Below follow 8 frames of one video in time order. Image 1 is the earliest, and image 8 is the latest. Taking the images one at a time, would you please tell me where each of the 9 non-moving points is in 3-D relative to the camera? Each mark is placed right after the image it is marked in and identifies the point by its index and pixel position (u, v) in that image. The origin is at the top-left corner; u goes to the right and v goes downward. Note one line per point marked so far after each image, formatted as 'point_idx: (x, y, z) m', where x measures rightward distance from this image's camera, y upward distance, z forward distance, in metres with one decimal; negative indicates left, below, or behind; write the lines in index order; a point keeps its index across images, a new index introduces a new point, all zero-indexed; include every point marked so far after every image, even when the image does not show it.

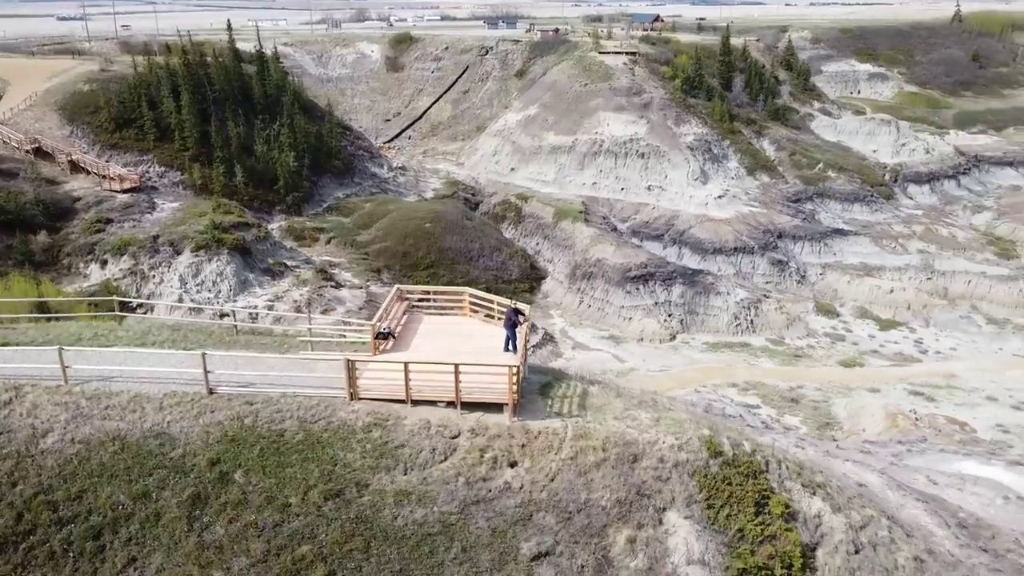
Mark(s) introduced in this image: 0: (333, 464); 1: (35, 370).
0: (-2.4, -2.4, +10.9) m
1: (-7.1, -1.3, +12.0) m
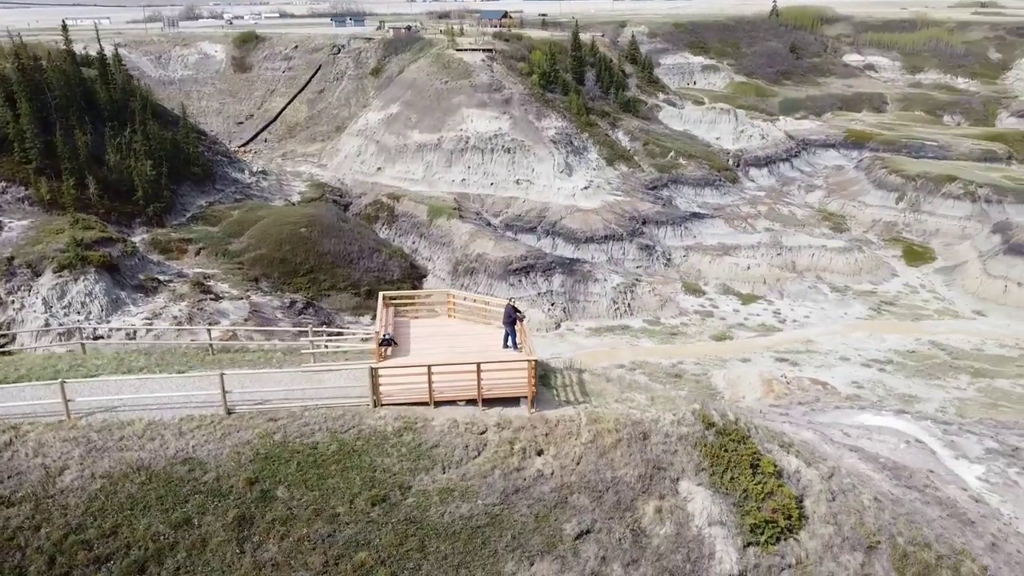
0: (-1.9, -2.5, +11.1) m
1: (-6.8, -1.7, +11.3) m
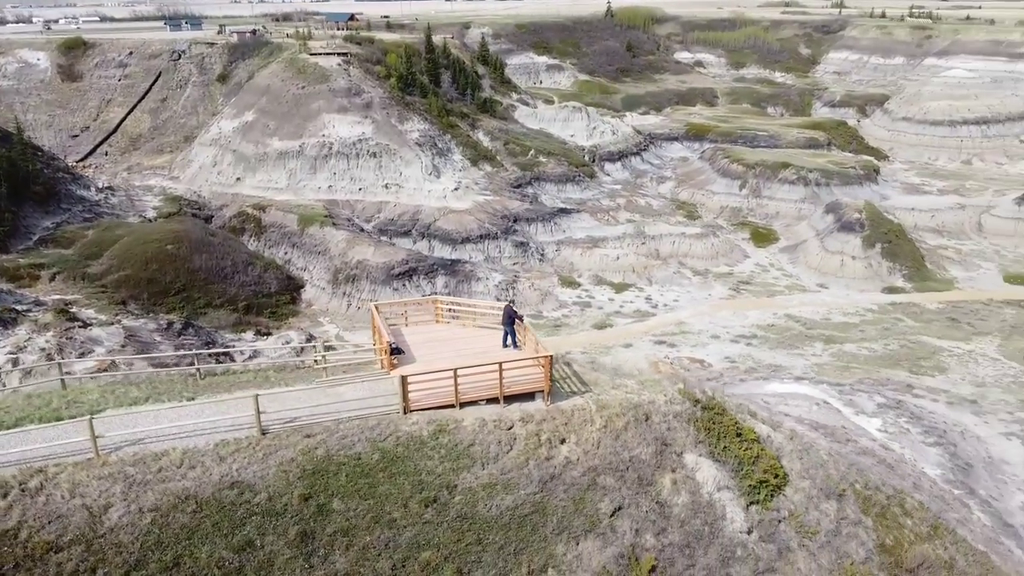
0: (-1.3, -2.7, +11.5) m
1: (-6.2, -2.2, +10.9) m
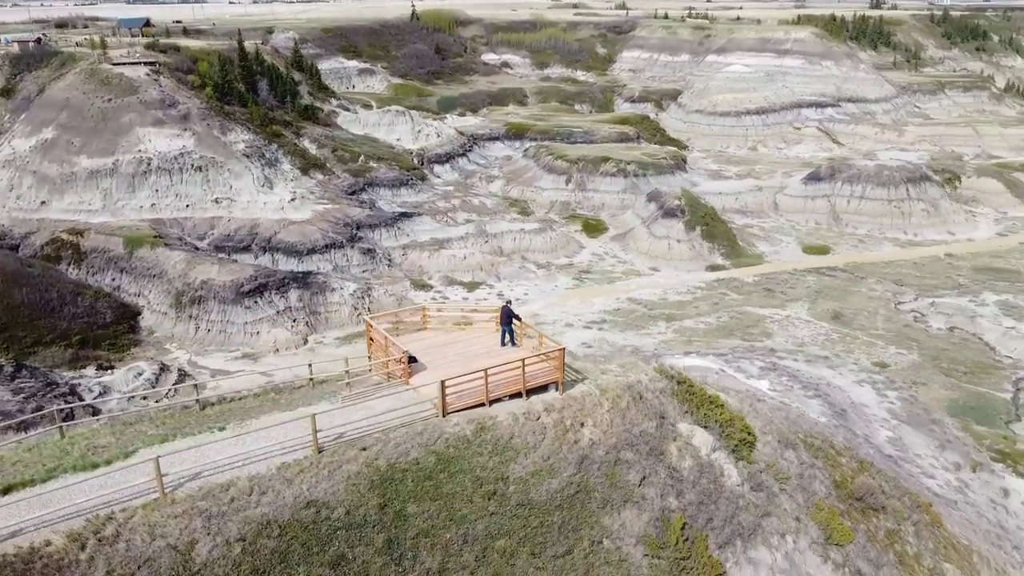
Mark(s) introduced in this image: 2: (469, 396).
0: (-0.5, -2.8, +12.2) m
1: (-5.2, -2.7, +10.4) m
2: (-0.7, -1.8, +13.3) m
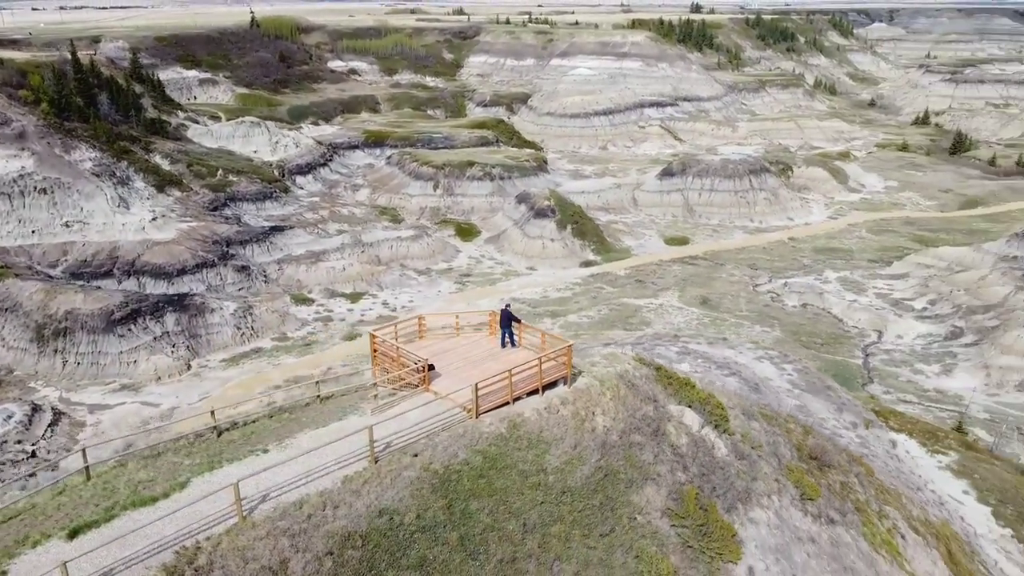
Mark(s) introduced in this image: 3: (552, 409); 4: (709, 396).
0: (+0.1, -2.8, +13.0) m
1: (-4.2, -3.1, +10.4) m
2: (-0.3, -1.9, +14.0) m
3: (+0.7, -2.2, +14.3) m
4: (+4.3, -2.3, +17.7) m
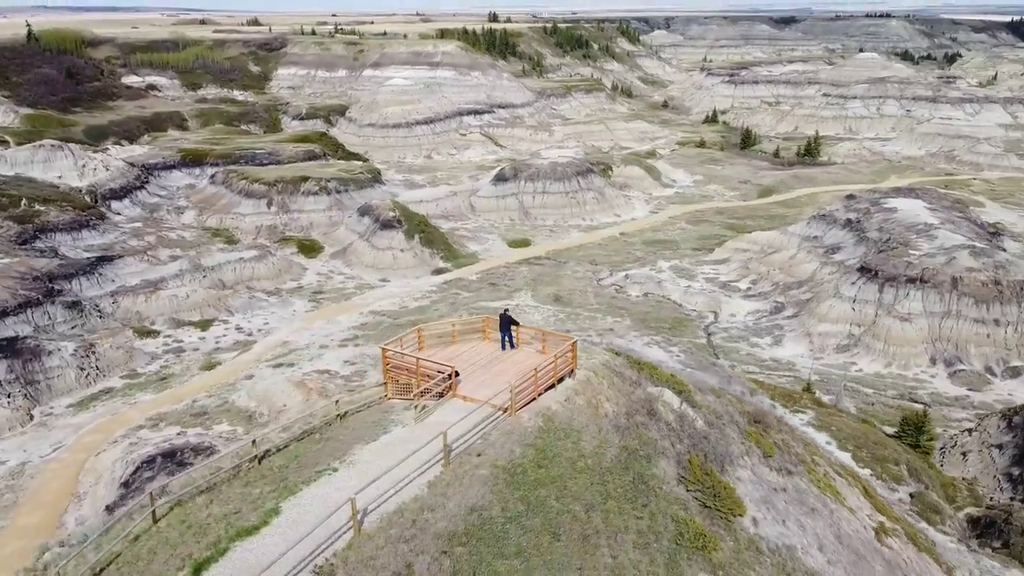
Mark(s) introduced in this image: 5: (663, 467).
0: (+0.9, -2.9, +14.1) m
1: (-2.6, -3.4, +10.6) m
2: (+0.2, -2.0, +15.0) m
3: (+1.1, -2.2, +15.6) m
4: (+3.9, -2.1, +19.7) m
5: (+2.9, -3.5, +15.5) m
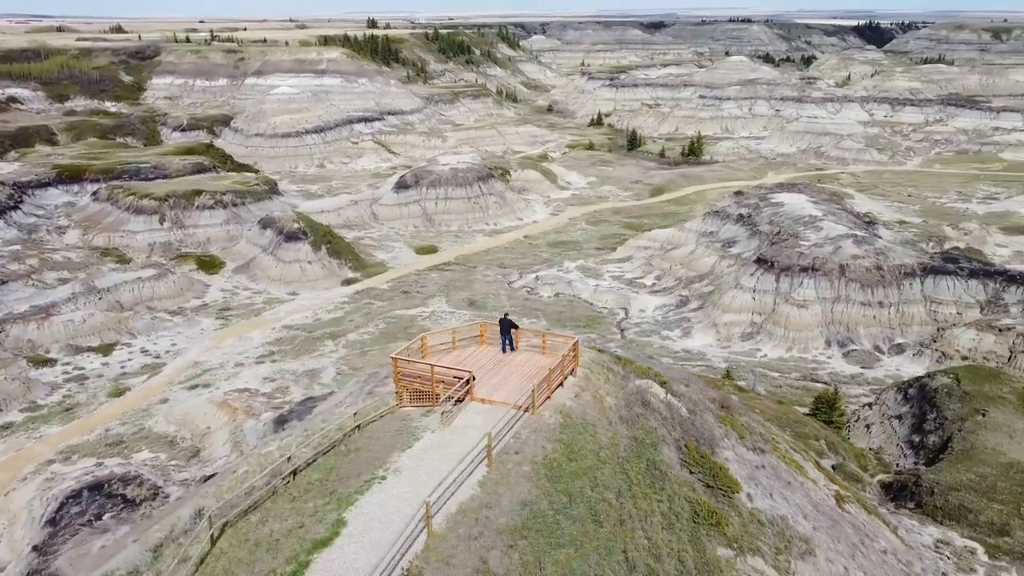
0: (+1.4, -2.9, +14.9) m
1: (-1.6, -3.6, +11.0) m
2: (+0.5, -2.1, +15.7) m
3: (+1.4, -2.2, +16.4) m
4: (+3.5, -2.1, +20.8) m
5: (+3.2, -3.4, +16.5) m
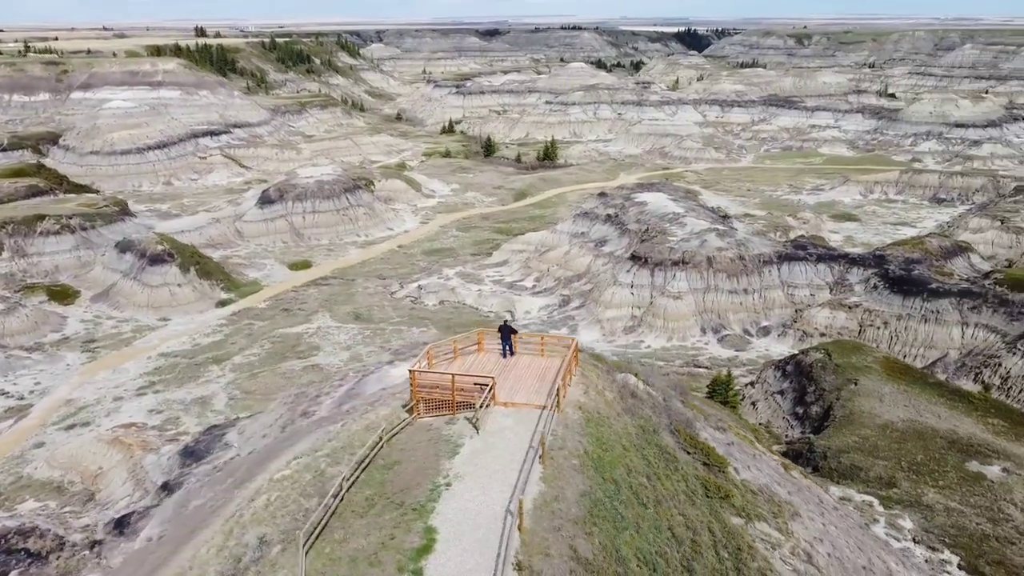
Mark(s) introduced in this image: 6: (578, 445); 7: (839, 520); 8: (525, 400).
0: (+1.9, -3.0, +16.0) m
1: (-0.2, -3.7, +11.6) m
2: (+0.9, -2.2, +16.6) m
3: (+1.6, -2.3, +17.4) m
4: (+2.9, -2.1, +22.2) m
5: (+3.5, -3.3, +17.9) m
6: (+1.2, -2.9, +15.0) m
7: (+8.1, -5.8, +20.0) m
8: (+0.2, -2.3, +16.4) m
